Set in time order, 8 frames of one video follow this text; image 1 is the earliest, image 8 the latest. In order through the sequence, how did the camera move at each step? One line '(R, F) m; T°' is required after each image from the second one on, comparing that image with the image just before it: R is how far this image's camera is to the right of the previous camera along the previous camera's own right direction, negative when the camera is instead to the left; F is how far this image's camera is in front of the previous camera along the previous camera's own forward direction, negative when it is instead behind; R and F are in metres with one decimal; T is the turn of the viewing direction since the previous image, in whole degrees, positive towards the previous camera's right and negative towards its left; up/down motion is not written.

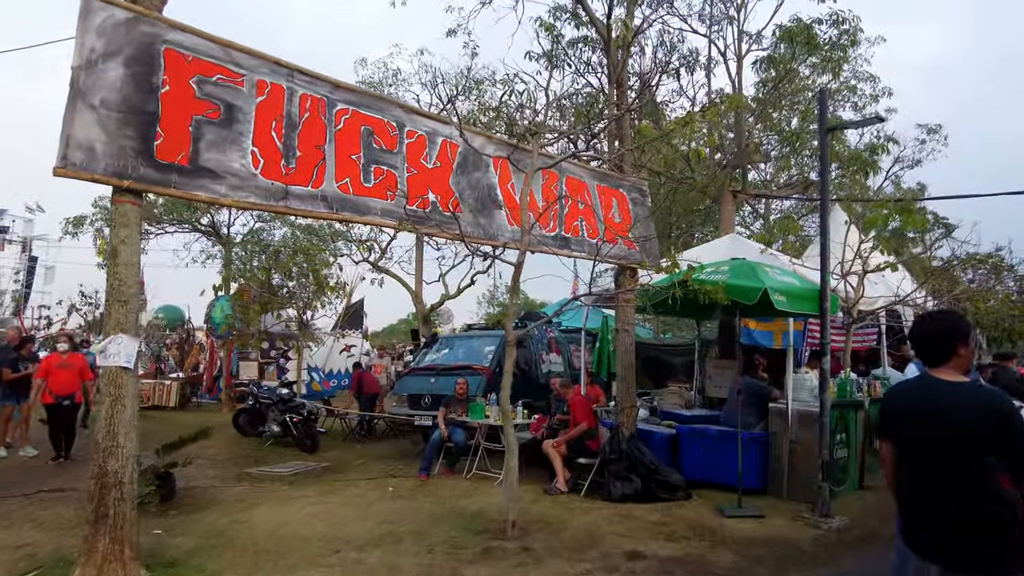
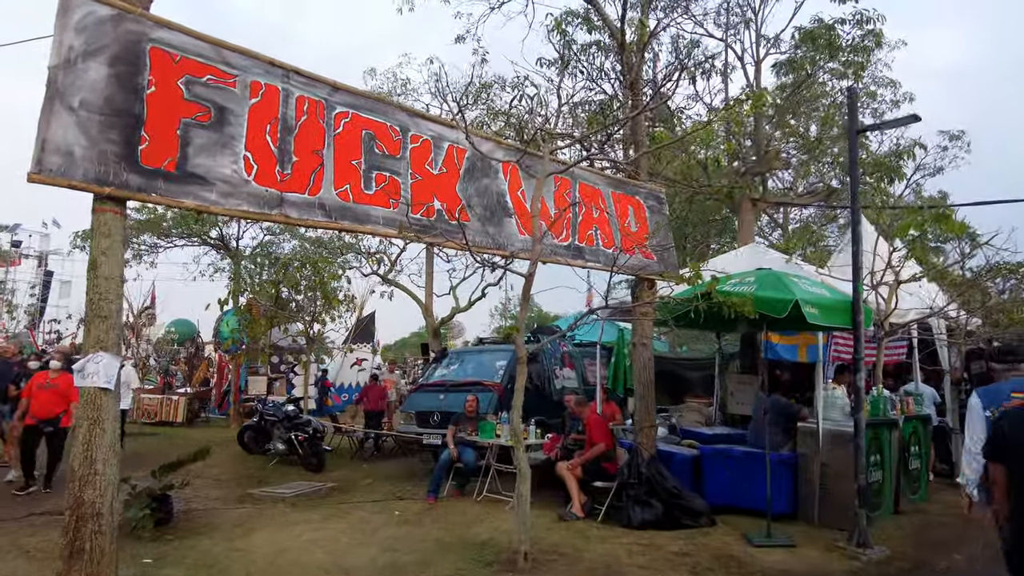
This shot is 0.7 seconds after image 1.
(0.0, +0.4) m; -1°
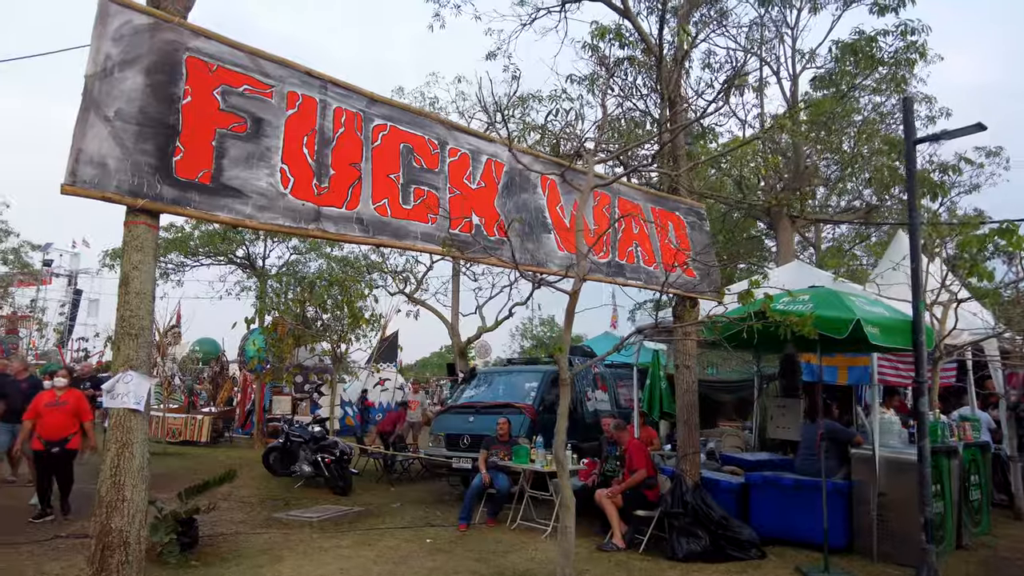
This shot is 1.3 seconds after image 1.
(-0.2, +0.3) m; -2°
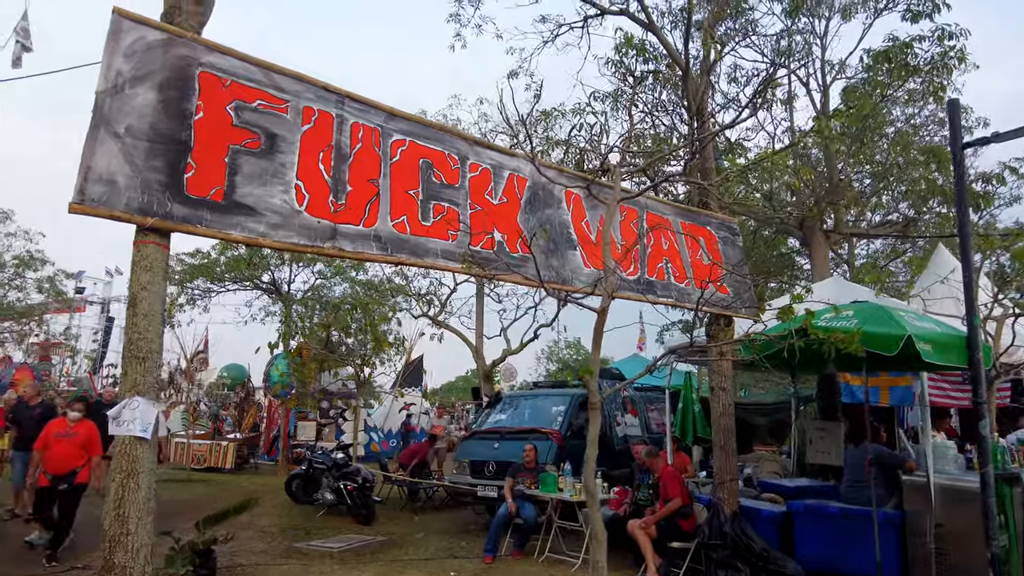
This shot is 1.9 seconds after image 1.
(0.0, +0.3) m; -2°
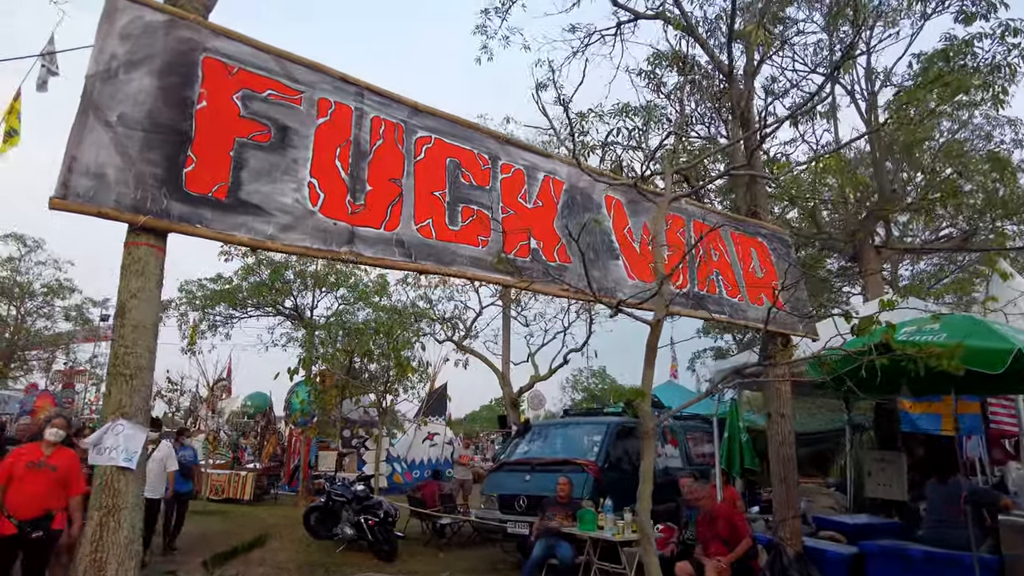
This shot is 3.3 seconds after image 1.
(-0.1, +0.6) m; -2°
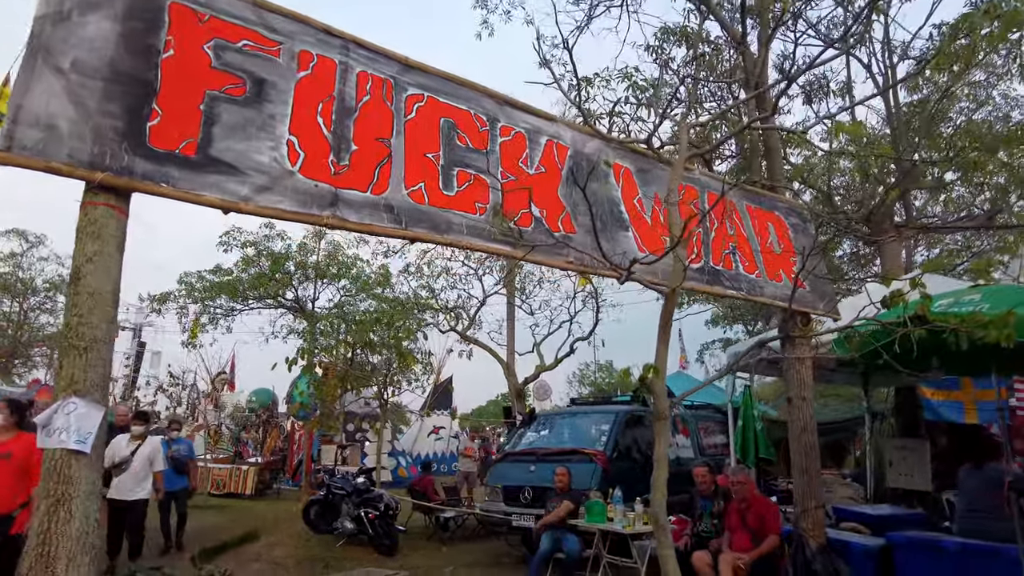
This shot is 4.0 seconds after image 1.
(0.0, +0.4) m; -1°
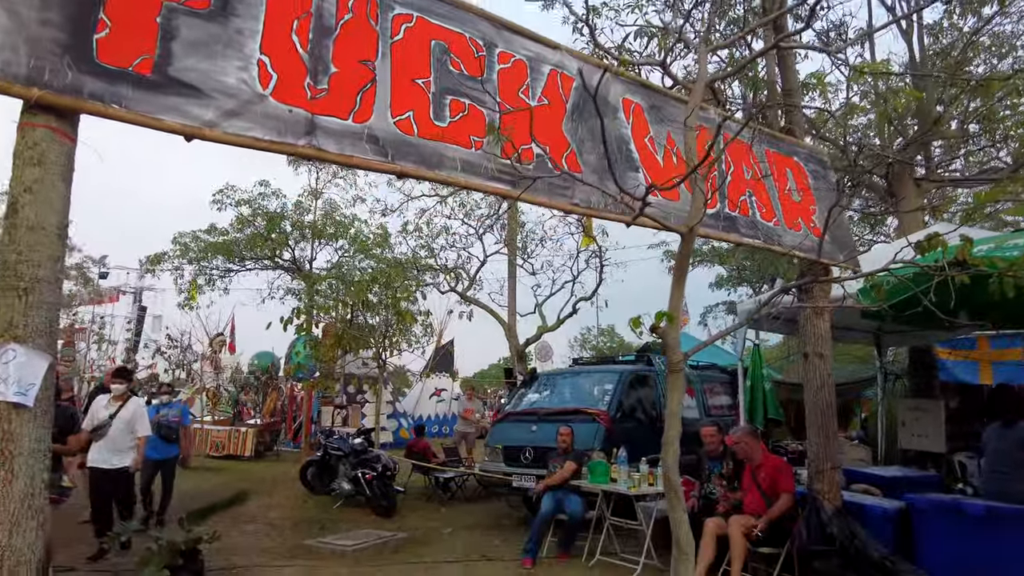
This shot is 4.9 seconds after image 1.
(0.0, +0.4) m; 0°
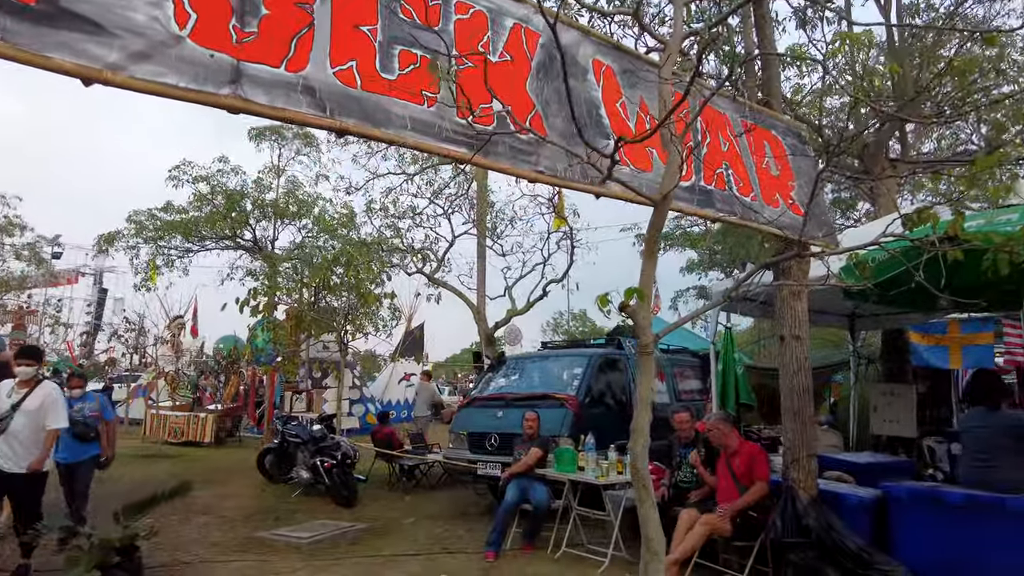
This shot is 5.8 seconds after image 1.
(+0.1, +0.4) m; +2°
